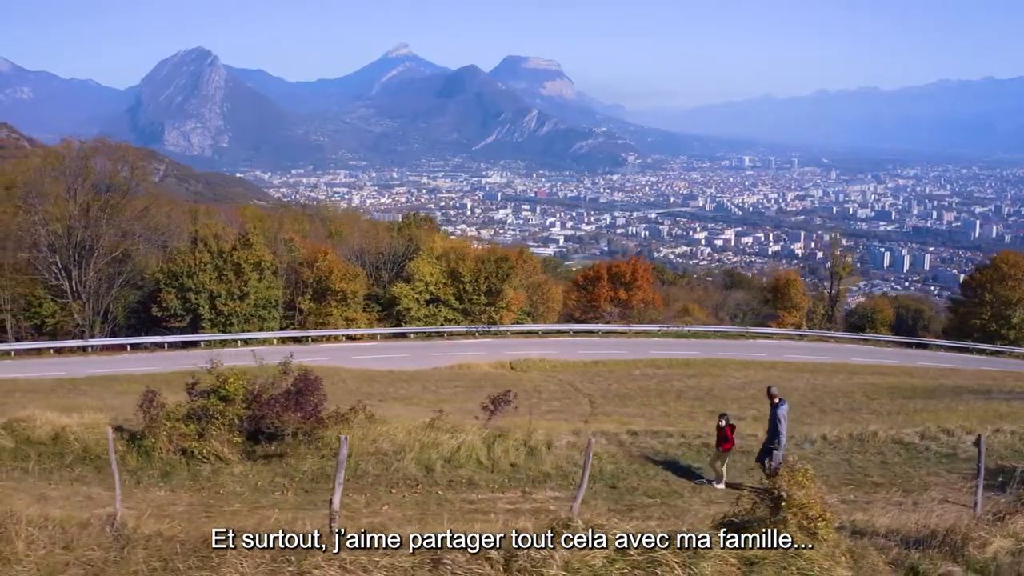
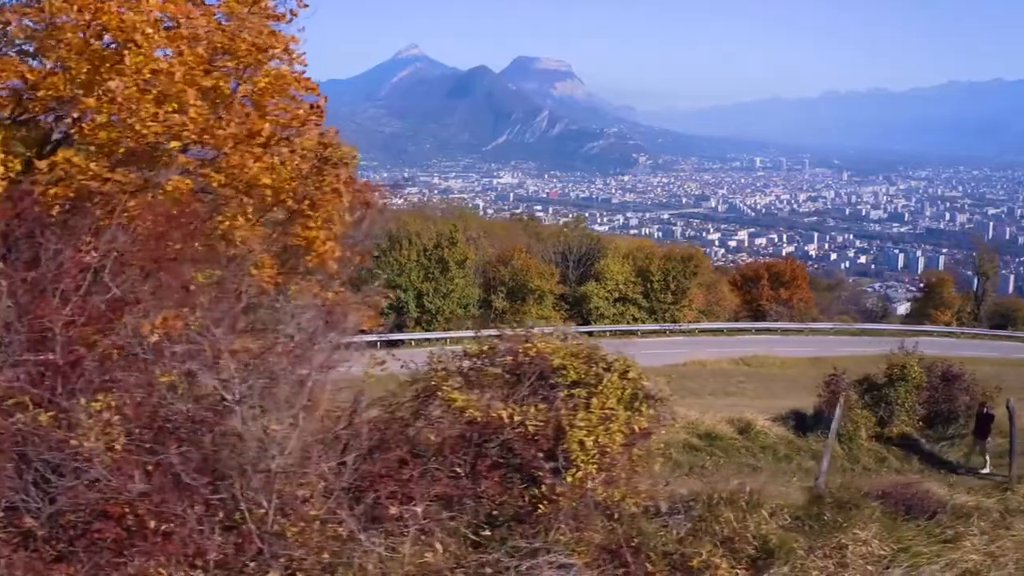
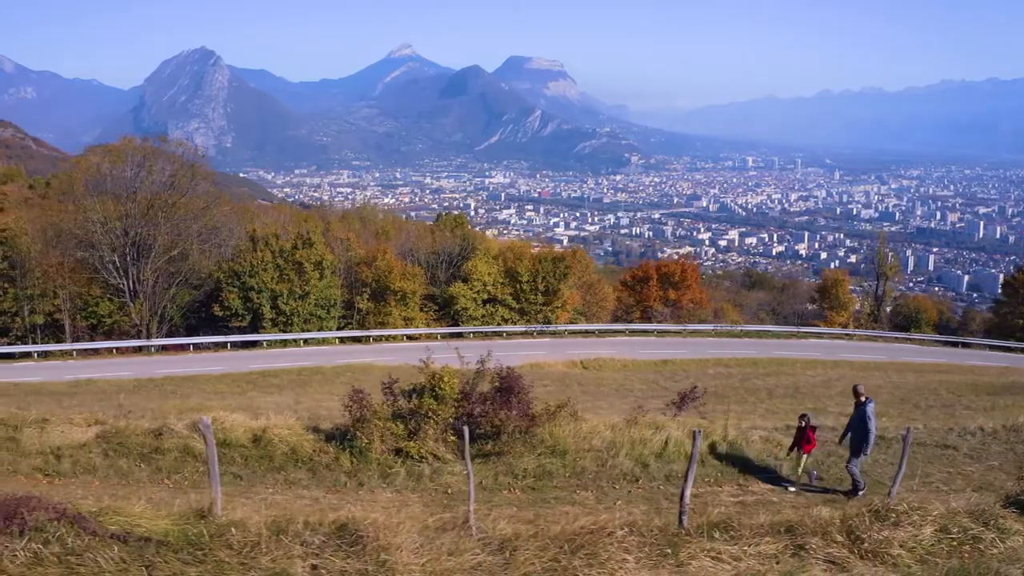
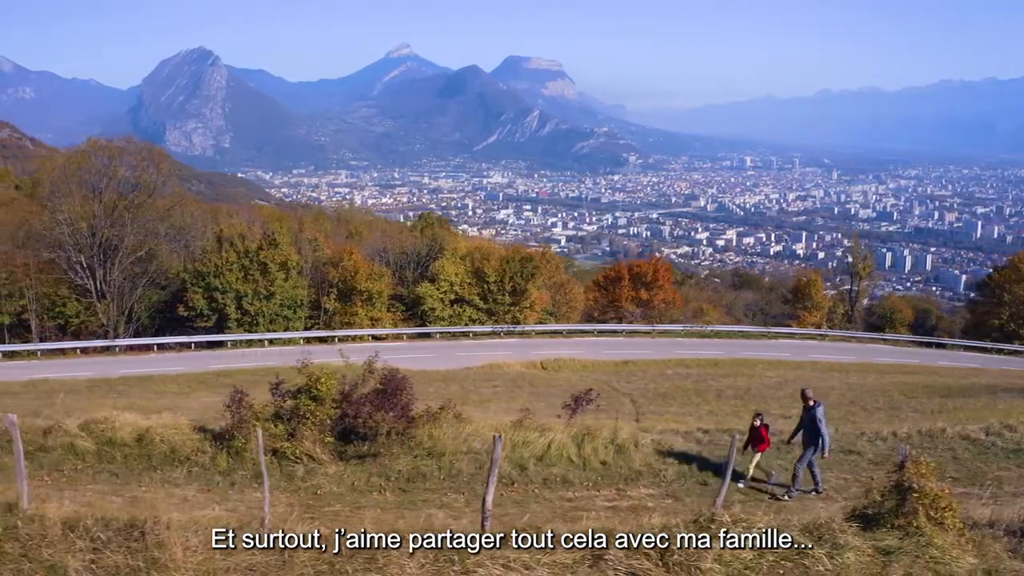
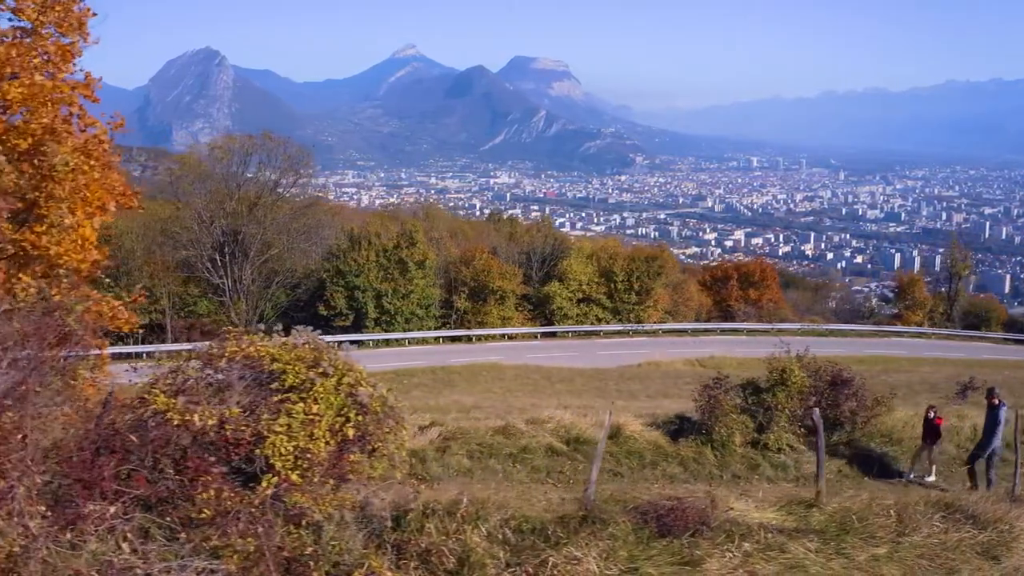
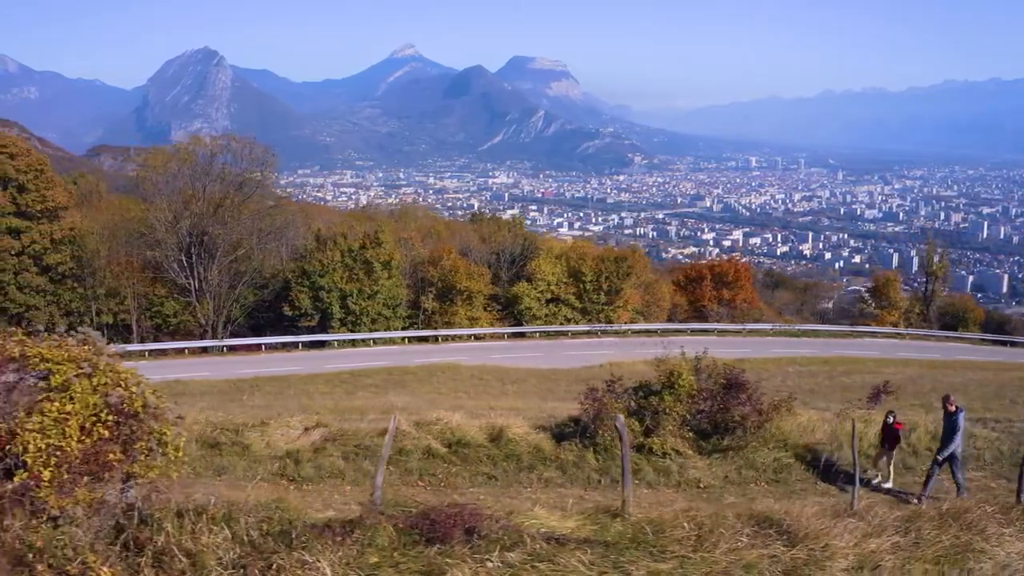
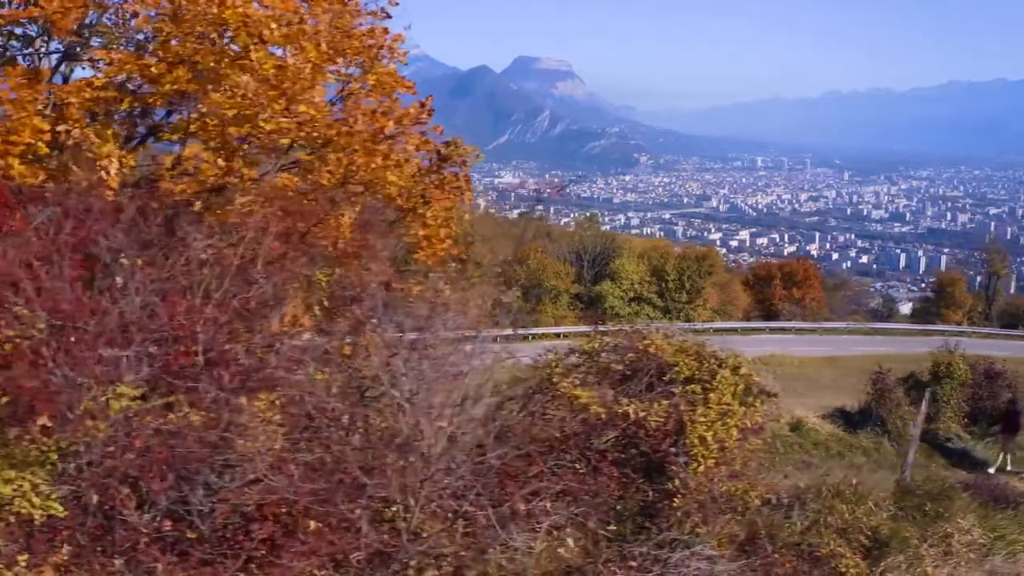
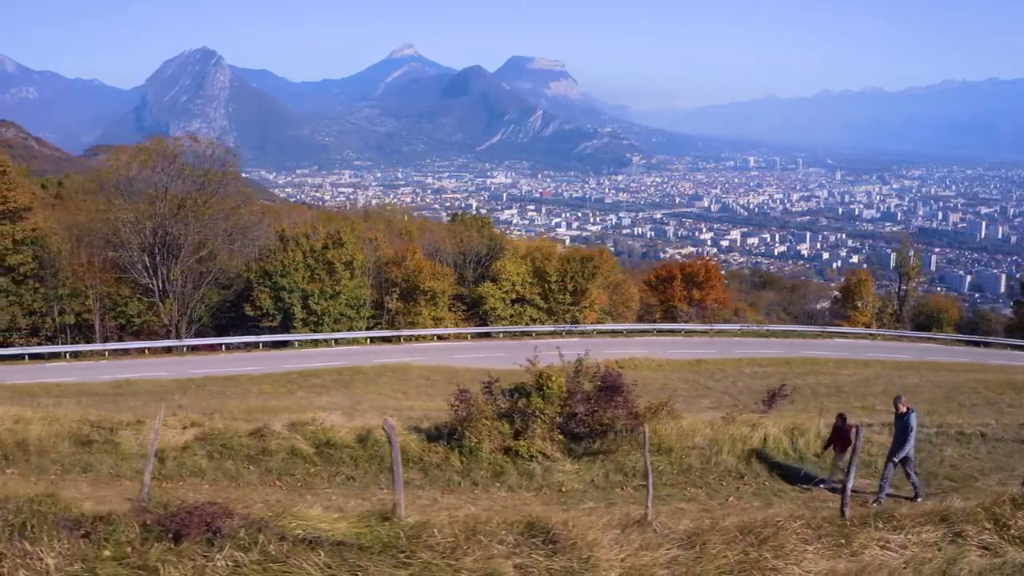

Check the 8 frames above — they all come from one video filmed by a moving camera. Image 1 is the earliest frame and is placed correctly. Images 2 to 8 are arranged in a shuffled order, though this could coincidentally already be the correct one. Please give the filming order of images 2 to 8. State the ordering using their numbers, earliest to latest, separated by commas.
4, 3, 8, 6, 5, 2, 7
